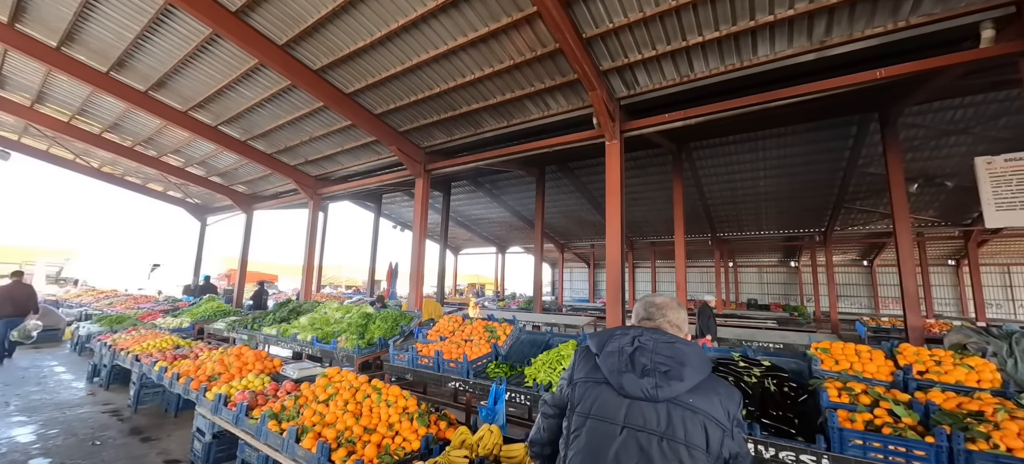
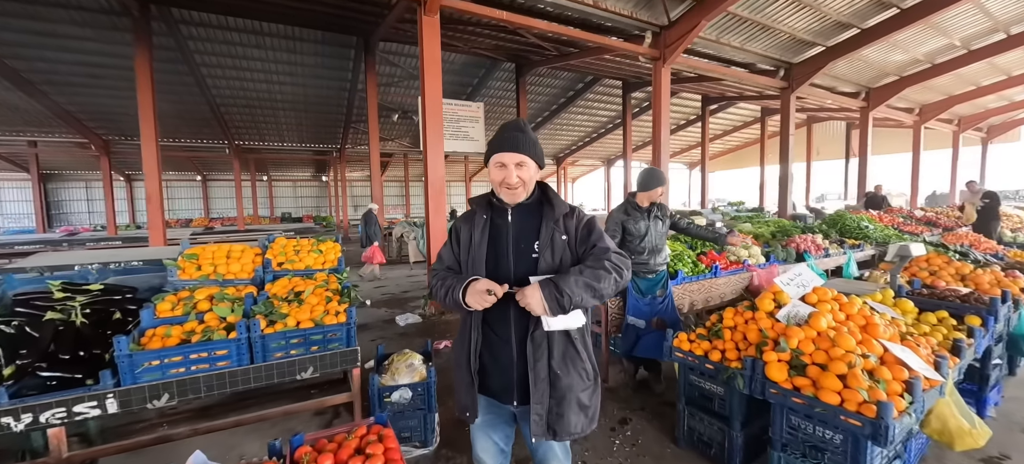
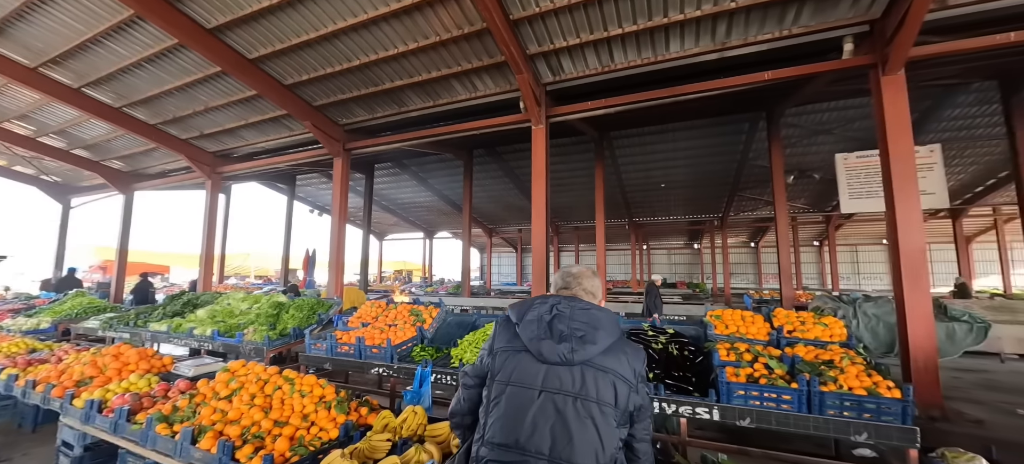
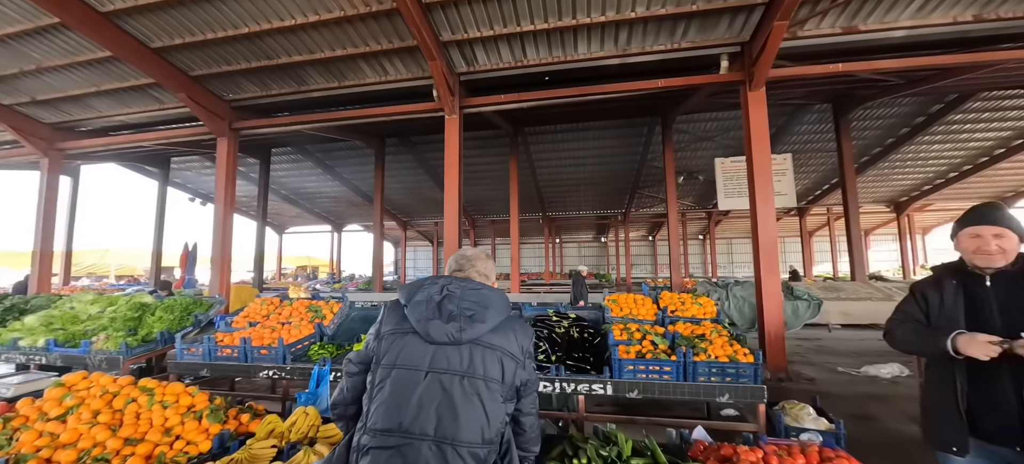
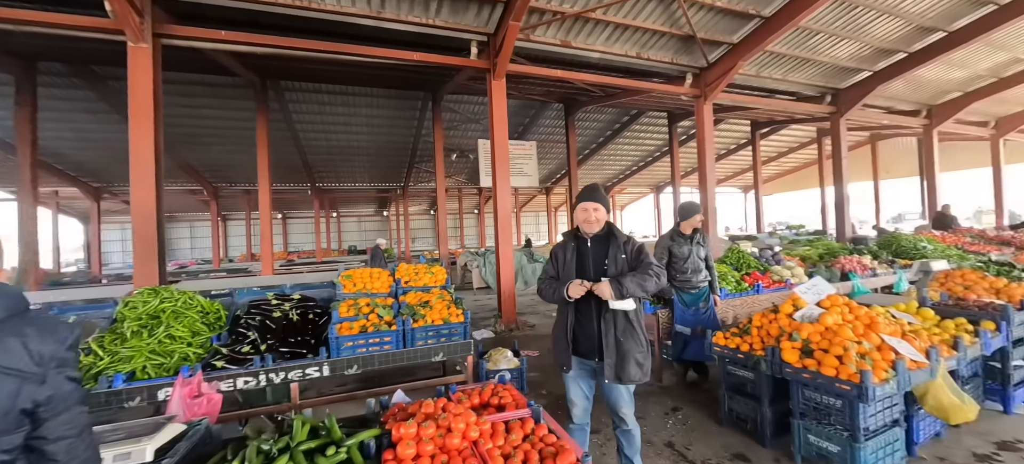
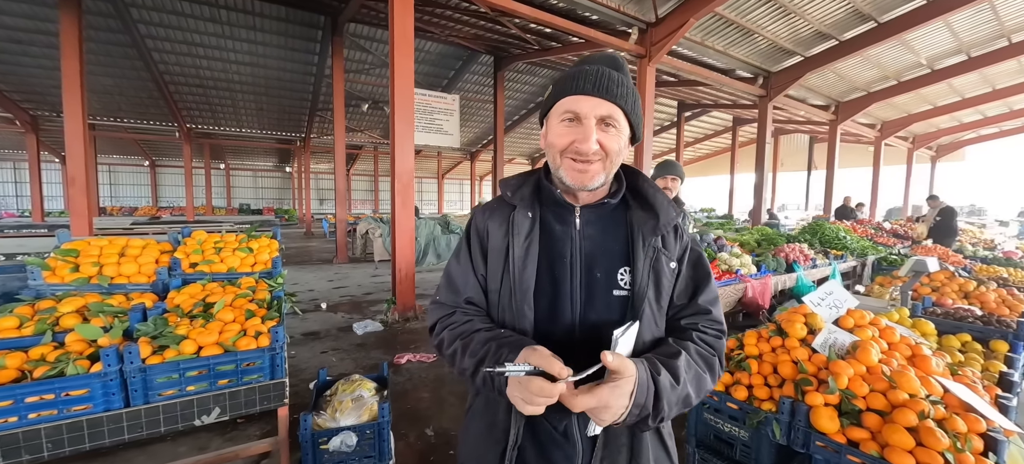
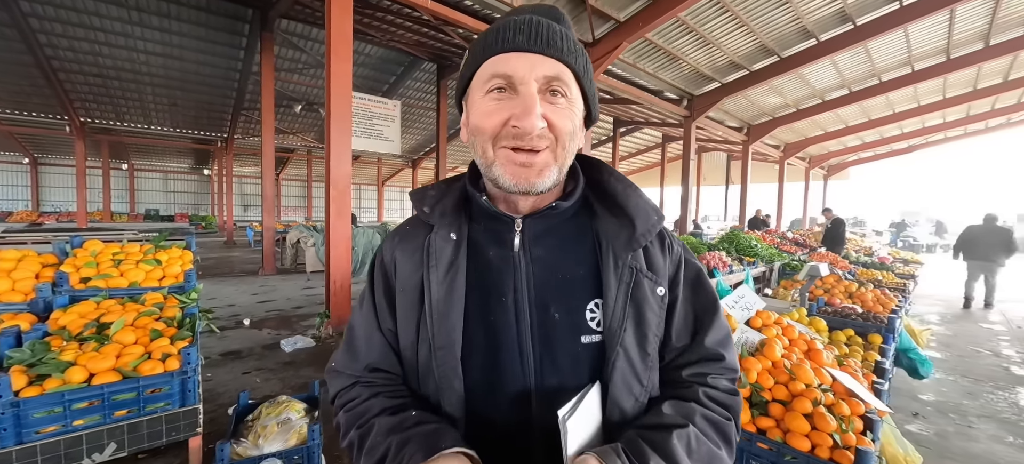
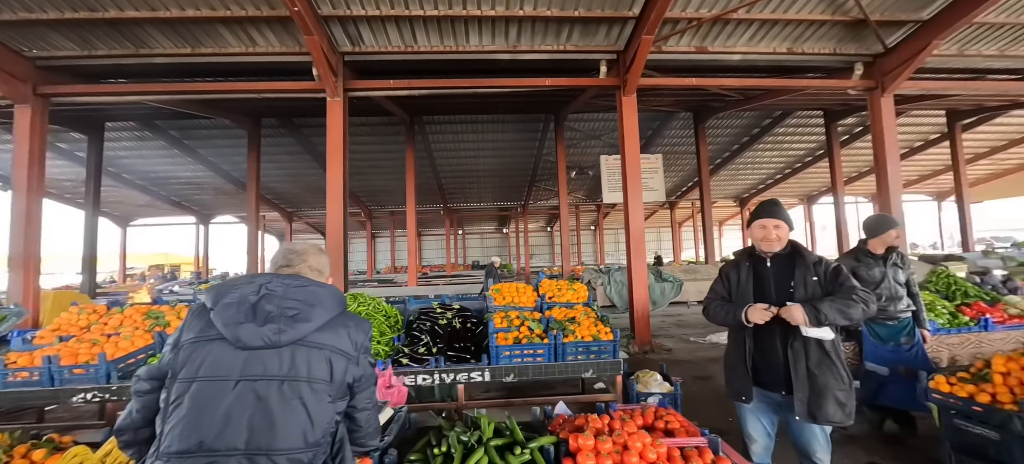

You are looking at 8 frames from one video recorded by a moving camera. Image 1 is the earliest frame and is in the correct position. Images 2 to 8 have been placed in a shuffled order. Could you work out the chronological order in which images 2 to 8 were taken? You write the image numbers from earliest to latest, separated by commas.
3, 4, 8, 5, 2, 6, 7
